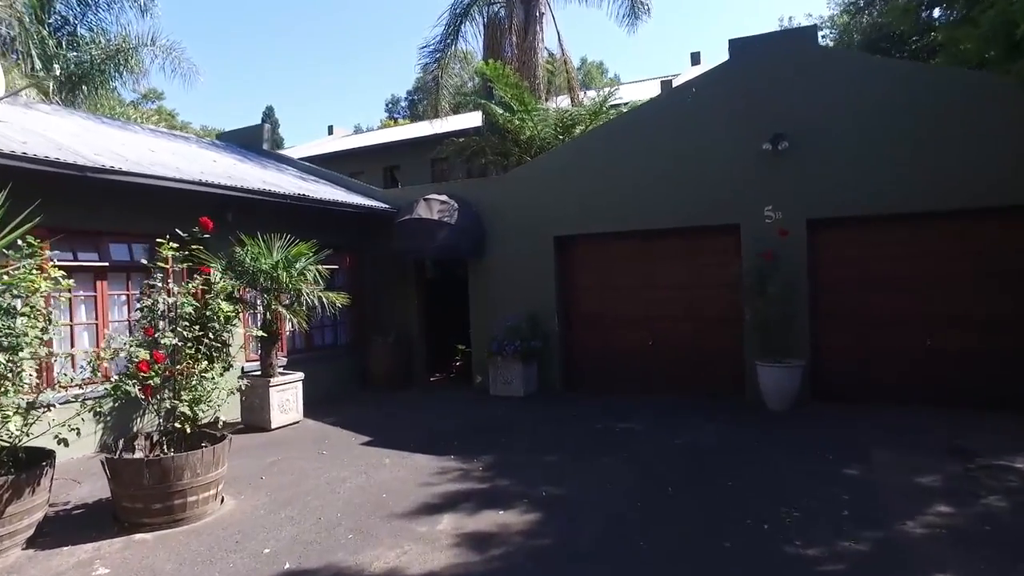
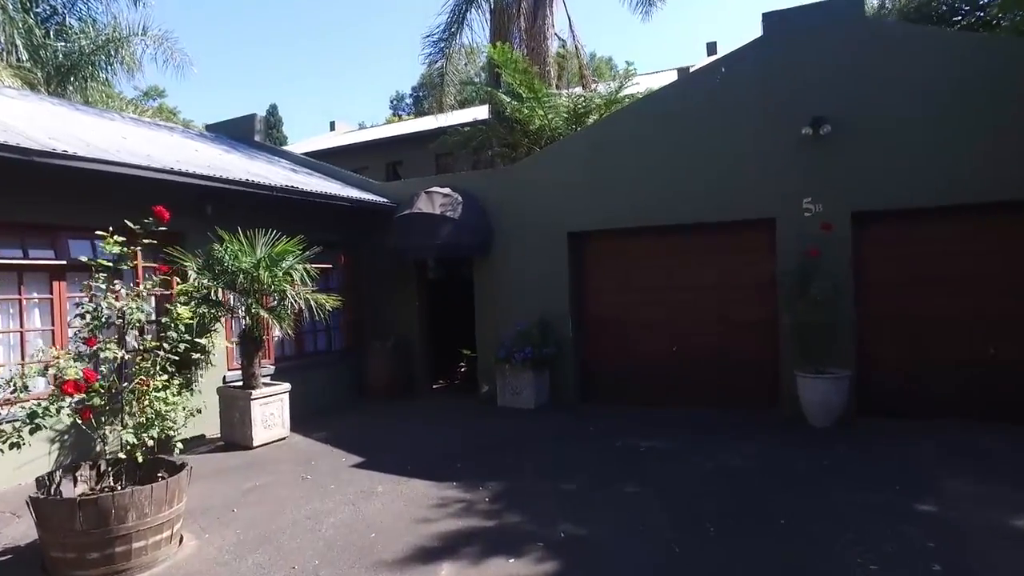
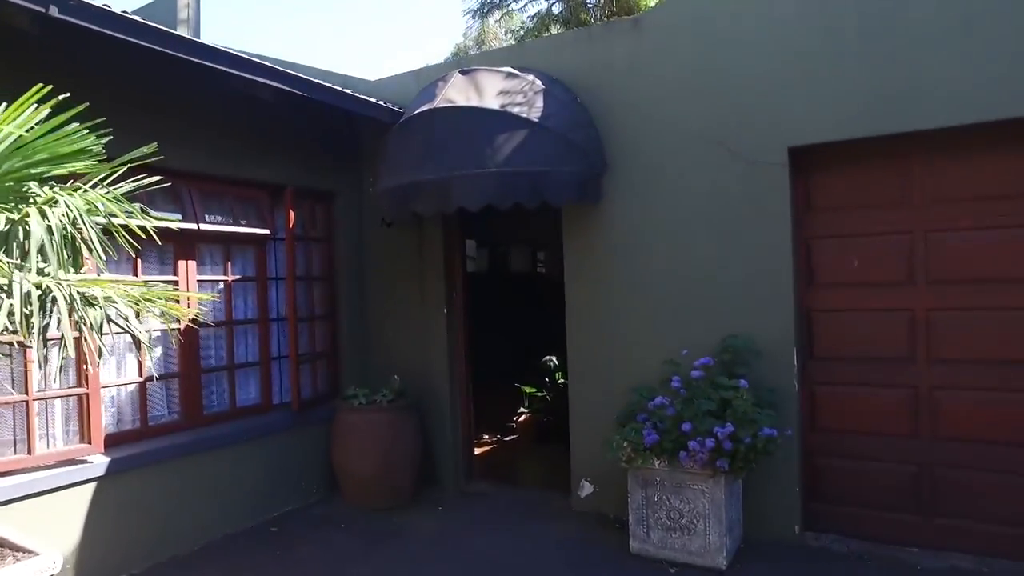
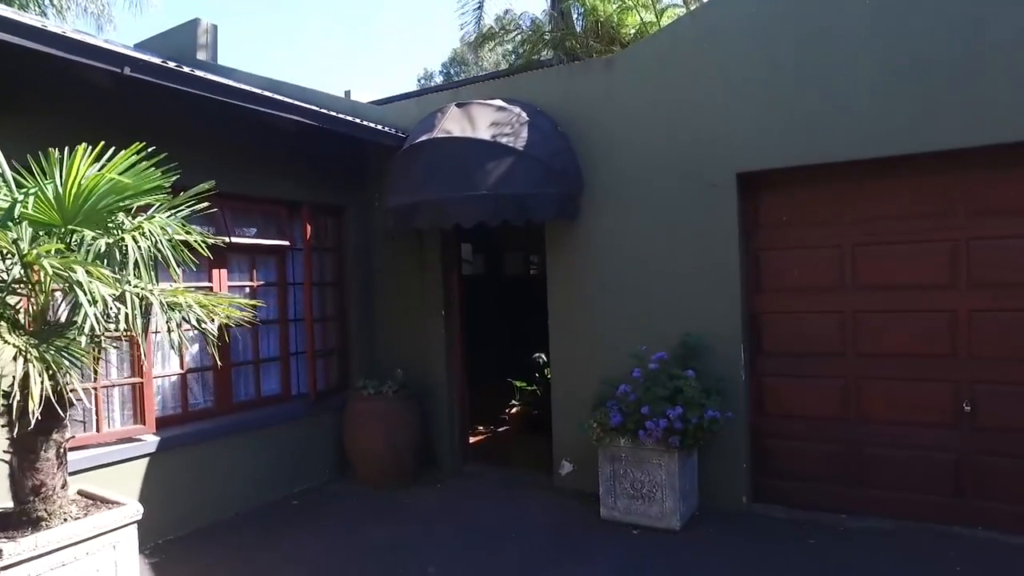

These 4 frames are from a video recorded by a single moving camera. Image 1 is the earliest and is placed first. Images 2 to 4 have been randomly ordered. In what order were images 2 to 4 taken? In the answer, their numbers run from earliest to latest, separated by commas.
2, 4, 3
